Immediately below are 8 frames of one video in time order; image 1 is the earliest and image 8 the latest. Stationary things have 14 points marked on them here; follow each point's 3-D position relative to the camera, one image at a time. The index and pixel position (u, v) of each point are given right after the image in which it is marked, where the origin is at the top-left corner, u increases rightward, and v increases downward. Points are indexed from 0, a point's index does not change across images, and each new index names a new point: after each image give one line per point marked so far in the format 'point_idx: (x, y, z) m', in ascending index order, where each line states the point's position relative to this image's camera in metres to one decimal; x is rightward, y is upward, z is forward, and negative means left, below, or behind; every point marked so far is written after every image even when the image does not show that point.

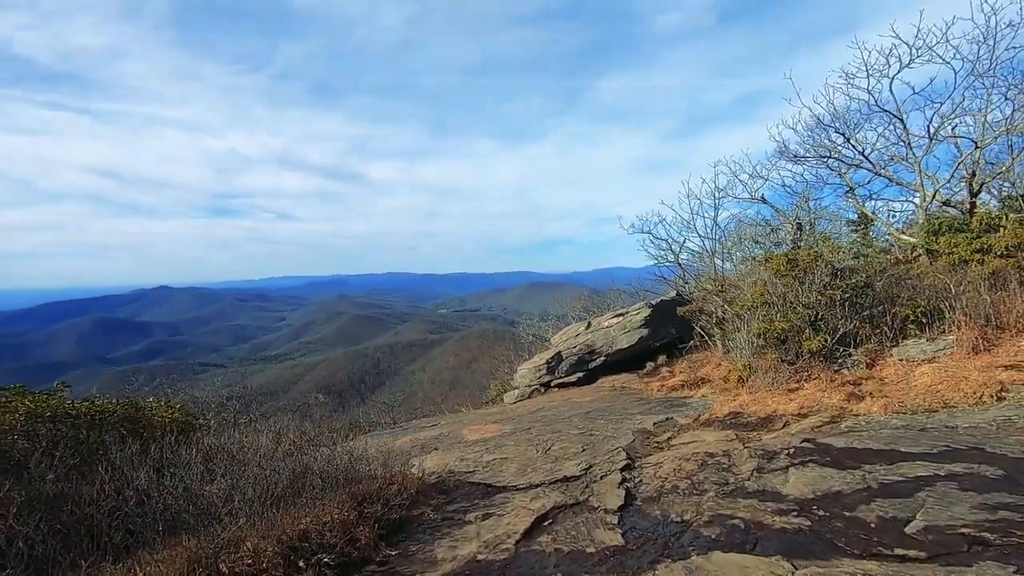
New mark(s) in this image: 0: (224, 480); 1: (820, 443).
0: (-2.5, -1.6, +4.7) m
1: (+2.9, -1.5, +5.1) m
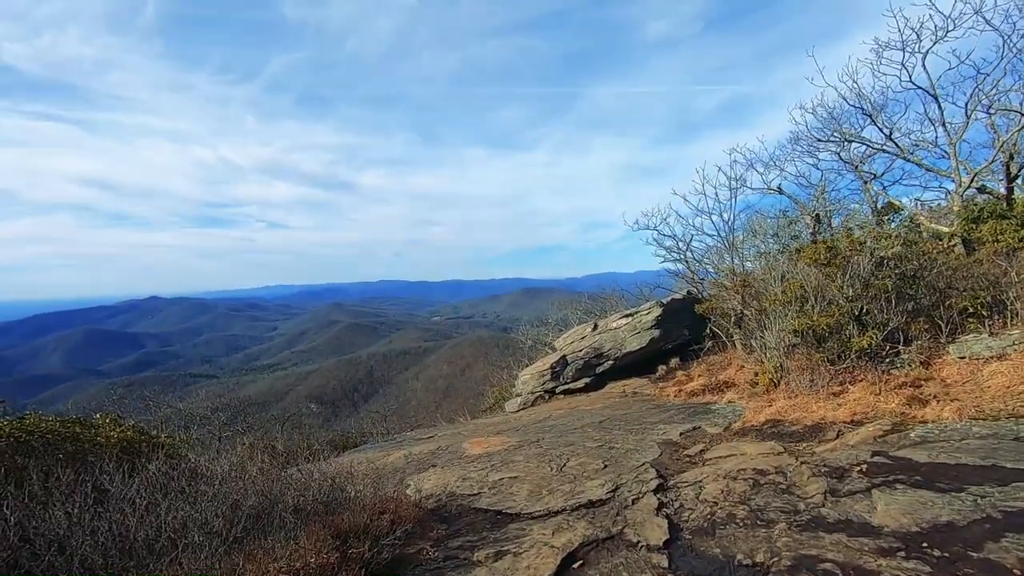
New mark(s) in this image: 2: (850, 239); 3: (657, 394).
0: (-2.3, -1.5, +3.8) m
1: (+3.0, -1.3, +4.2) m
2: (+4.5, +0.7, +7.1) m
3: (+2.6, -1.9, +9.6) m
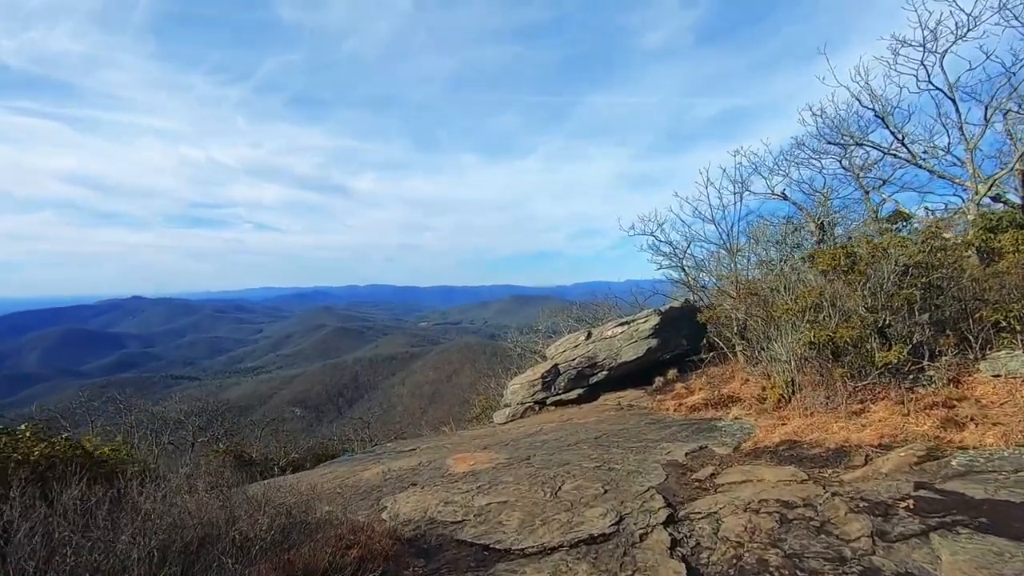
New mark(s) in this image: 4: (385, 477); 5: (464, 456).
0: (-2.4, -1.5, +3.1) m
1: (+3.0, -1.4, +3.7) m
2: (+4.4, +0.6, +6.6) m
3: (+2.4, -2.0, +9.0) m
4: (-1.7, -2.5, +7.2) m
5: (-0.7, -2.3, +7.5) m
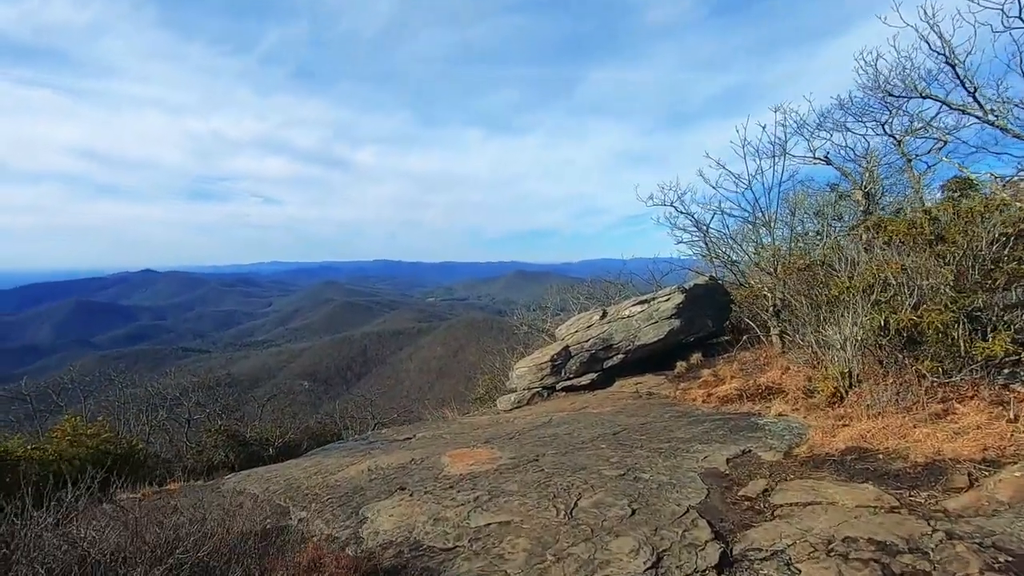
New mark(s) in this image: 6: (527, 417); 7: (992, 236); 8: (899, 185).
0: (-2.4, -1.3, +2.1) m
1: (+3.0, -1.2, +2.6) m
2: (+4.5, +0.8, +5.5) m
3: (+2.5, -1.6, +8.0) m
4: (-1.6, -2.2, +6.2) m
5: (-0.6, -2.0, +6.5) m
6: (+0.2, -2.0, +8.4) m
7: (+4.5, +0.5, +5.2) m
8: (+7.1, +1.9, +9.9) m
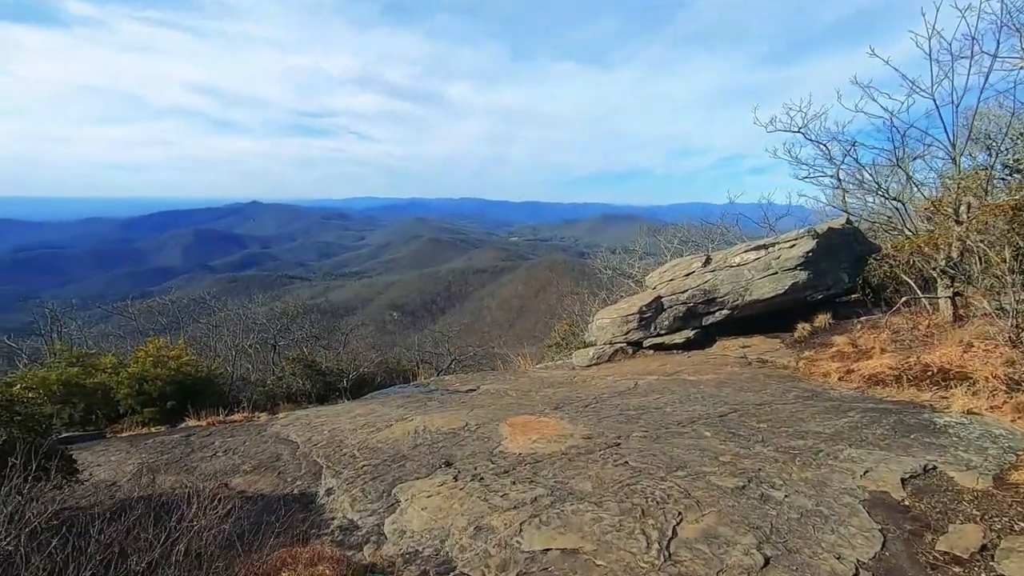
0: (-2.3, -1.0, +1.2) m
1: (+3.1, -1.2, +0.9) m
2: (+5.1, +1.1, +3.2) m
3: (+3.4, -0.9, +6.3) m
4: (-0.9, -1.5, +5.2) m
5: (+0.1, -1.3, +5.4) m
6: (+1.3, -1.2, +7.1) m
7: (+5.0, +0.7, +3.0) m
8: (+8.4, +2.5, +7.1) m
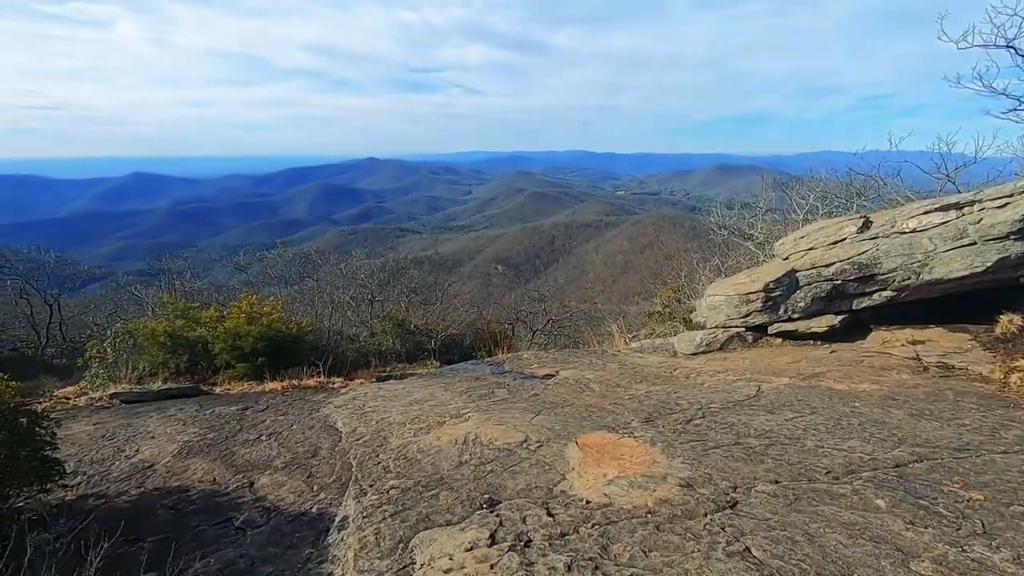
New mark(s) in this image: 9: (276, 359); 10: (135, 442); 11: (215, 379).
0: (-2.5, -1.1, +0.4) m
1: (+2.7, -1.5, -0.9) m
2: (+5.2, +0.9, +0.8) m
3: (+4.1, -0.8, +4.3) m
4: (-0.4, -1.3, +4.1) m
5: (+0.7, -1.1, +4.1) m
6: (+2.1, -0.9, +5.5) m
7: (+5.0, +0.6, +0.6) m
8: (+9.2, +2.5, +3.9) m
9: (-5.6, -1.7, +12.8) m
10: (-4.3, -1.8, +6.1) m
11: (-6.9, -2.1, +12.6) m
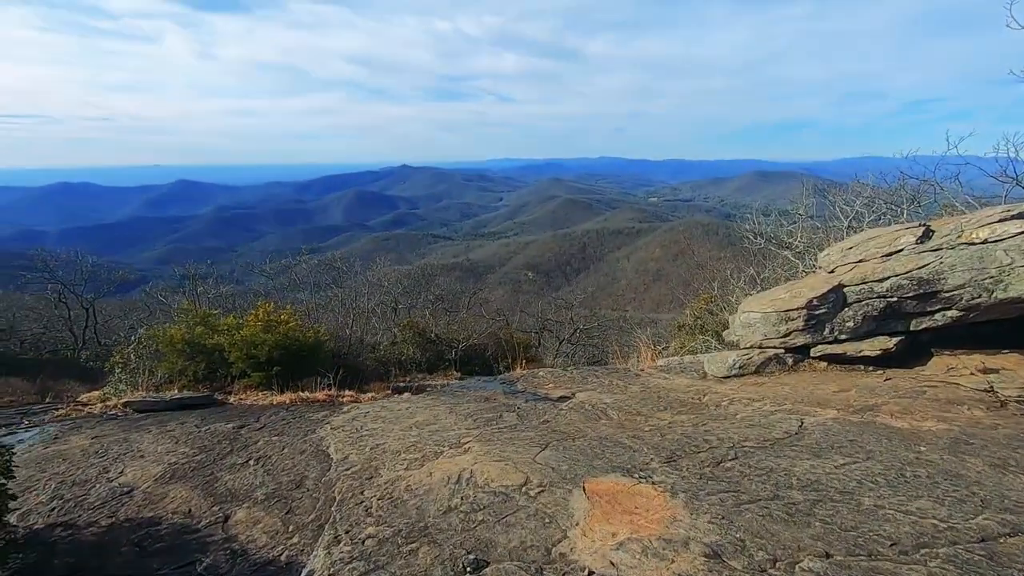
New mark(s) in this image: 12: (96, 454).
0: (-2.7, -1.2, 0.0) m
1: (+2.4, -1.5, -1.6) m
2: (+5.0, +0.8, 0.0) m
3: (+4.0, -1.0, +3.5) m
4: (-0.4, -1.4, +3.6) m
5: (+0.7, -1.3, +3.5) m
6: (+2.2, -1.1, +4.9) m
7: (+4.8, +0.4, -0.2) m
8: (+9.1, +2.3, +2.9) m
9: (-5.1, -1.8, +12.5) m
10: (-4.2, -1.9, +5.8) m
11: (-6.5, -2.3, +12.4) m
12: (-4.9, -1.9, +6.3) m
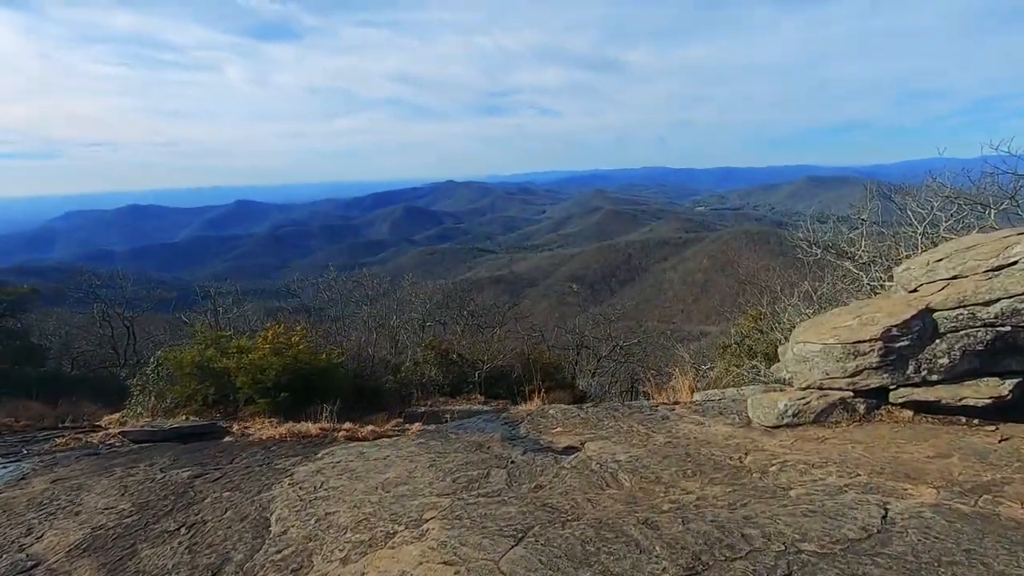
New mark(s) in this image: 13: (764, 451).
0: (-3.3, -1.3, -0.9) m
1: (+1.7, -1.6, -2.9) m
2: (+4.4, +0.7, -1.5) m
3: (+3.8, -1.1, +2.1) m
4: (-0.7, -1.6, +2.5) m
5: (+0.4, -1.5, +2.3) m
6: (+2.0, -1.3, +3.6) m
7: (+4.2, +0.4, -1.6) m
8: (+8.7, +2.2, +1.1) m
9: (-4.6, -2.3, +11.8) m
10: (-4.2, -2.1, +5.0) m
11: (-6.0, -2.8, +11.8) m
12: (-4.9, -2.2, +5.6) m
13: (+2.0, -1.3, +4.3) m
